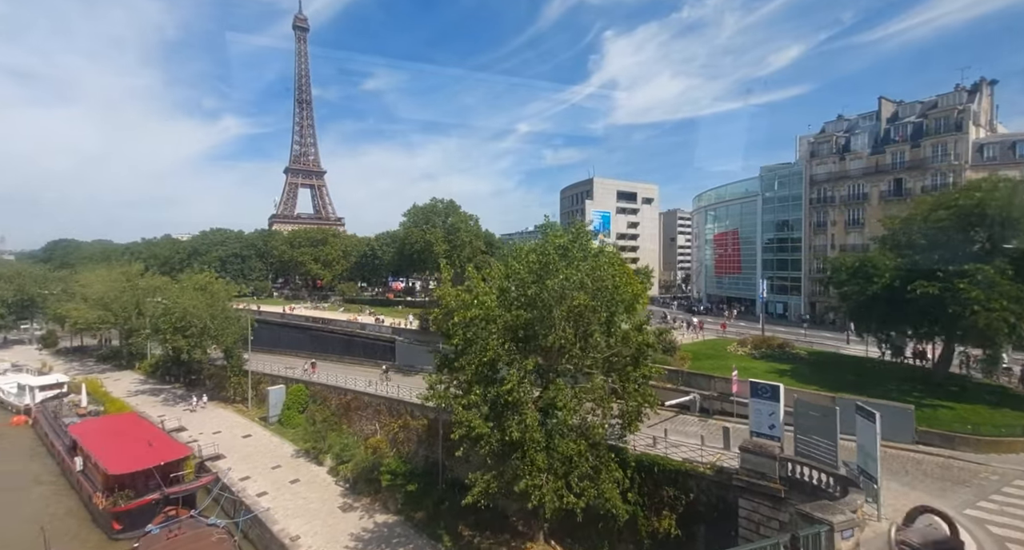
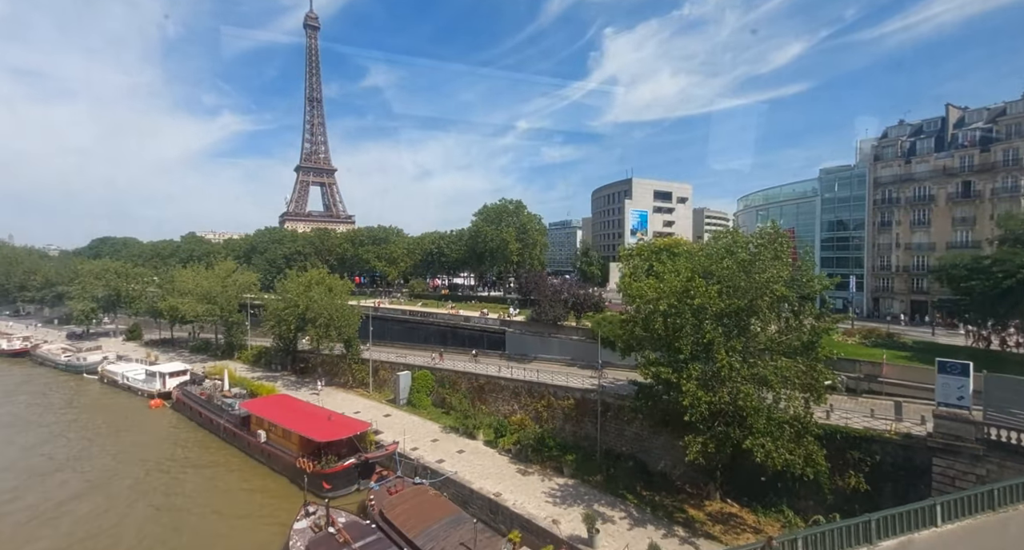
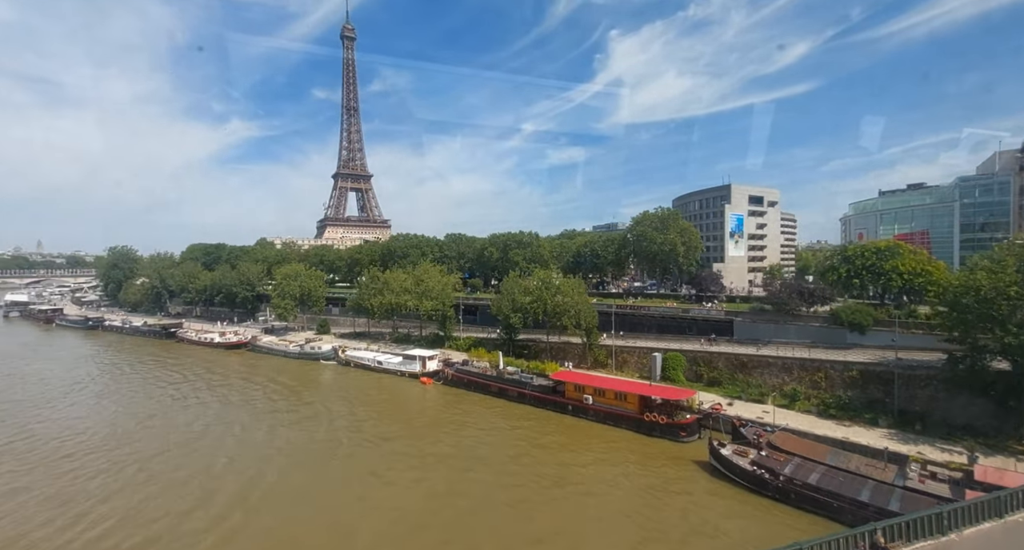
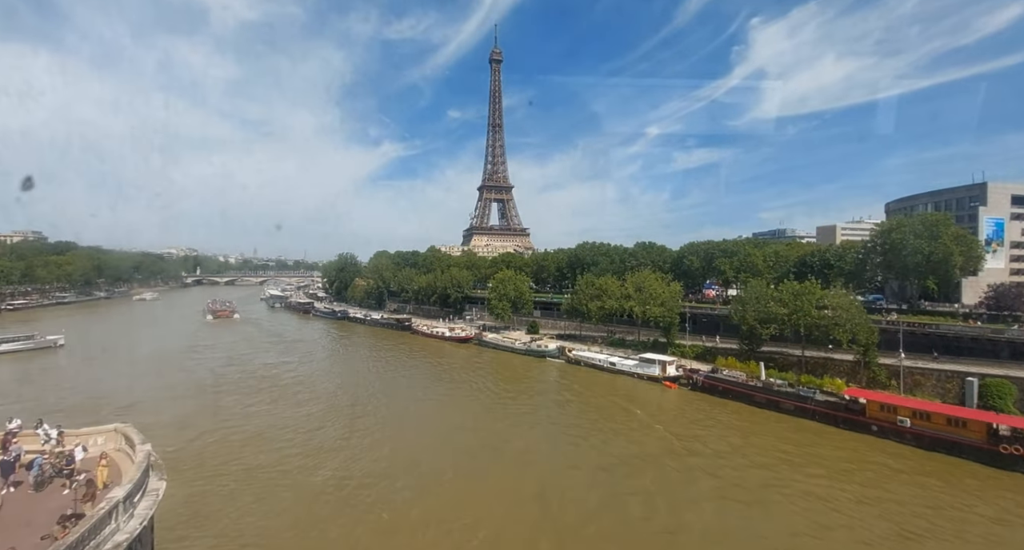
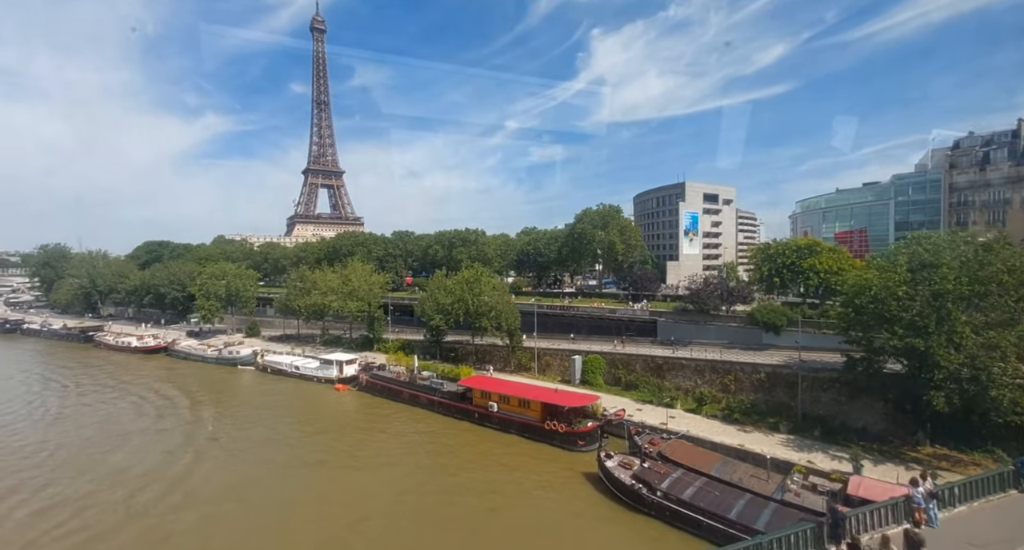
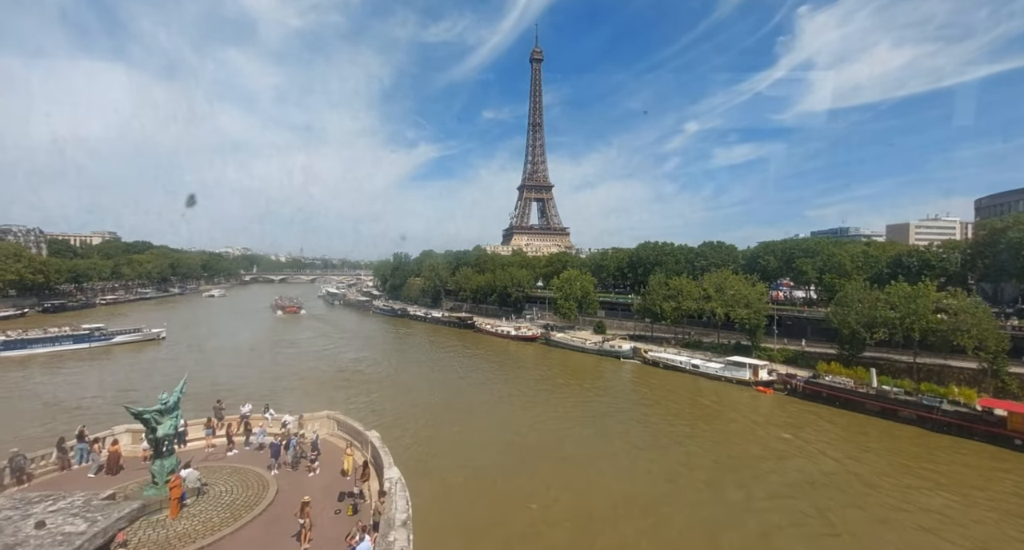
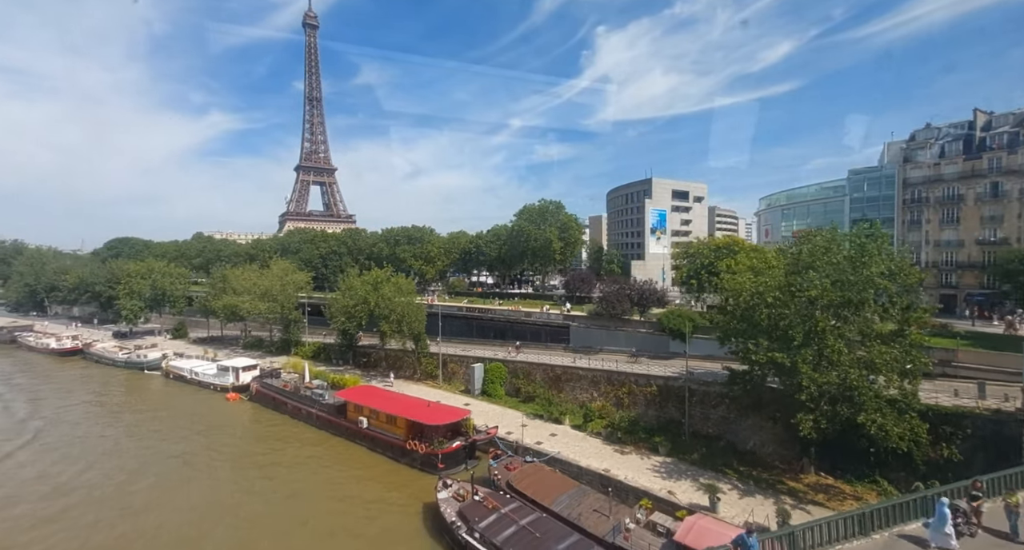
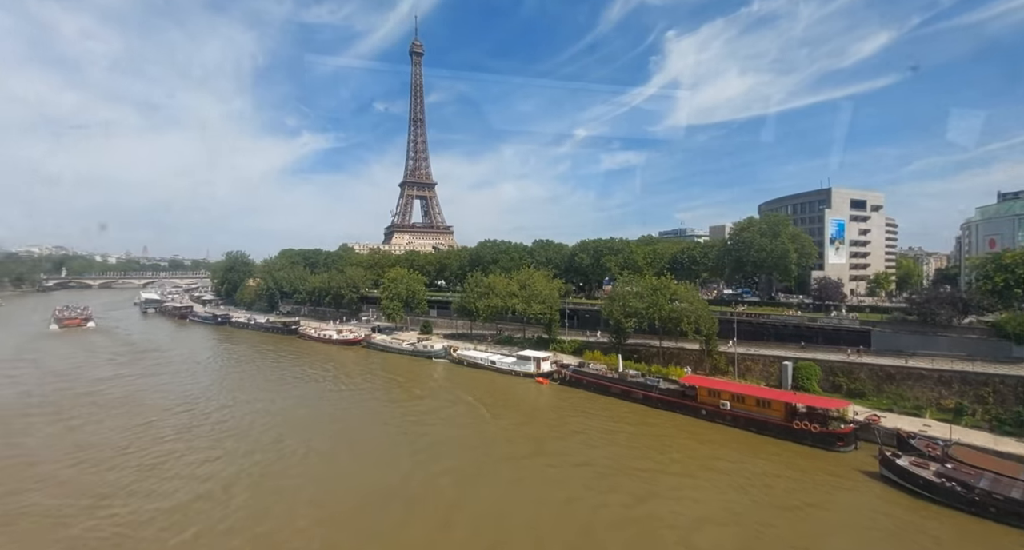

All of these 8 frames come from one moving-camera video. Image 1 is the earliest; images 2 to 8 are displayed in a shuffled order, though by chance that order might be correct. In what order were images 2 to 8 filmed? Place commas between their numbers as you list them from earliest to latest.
2, 7, 5, 3, 8, 4, 6
